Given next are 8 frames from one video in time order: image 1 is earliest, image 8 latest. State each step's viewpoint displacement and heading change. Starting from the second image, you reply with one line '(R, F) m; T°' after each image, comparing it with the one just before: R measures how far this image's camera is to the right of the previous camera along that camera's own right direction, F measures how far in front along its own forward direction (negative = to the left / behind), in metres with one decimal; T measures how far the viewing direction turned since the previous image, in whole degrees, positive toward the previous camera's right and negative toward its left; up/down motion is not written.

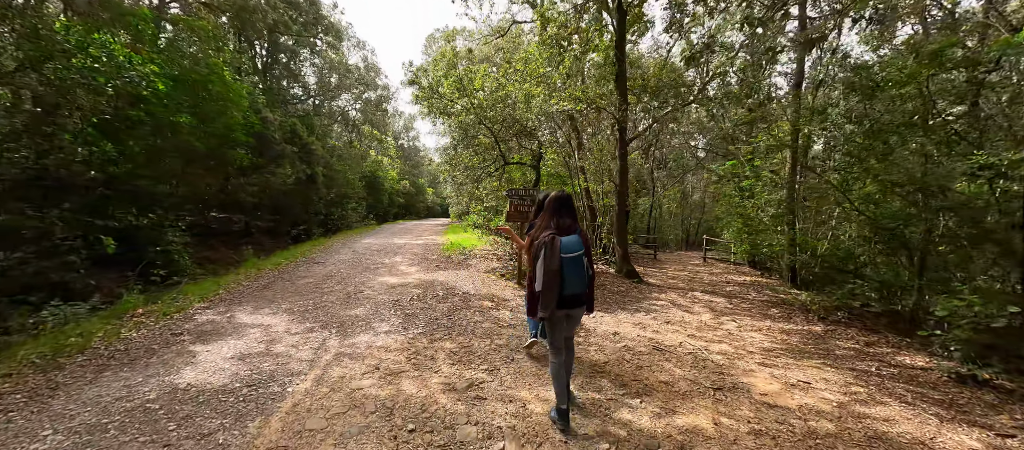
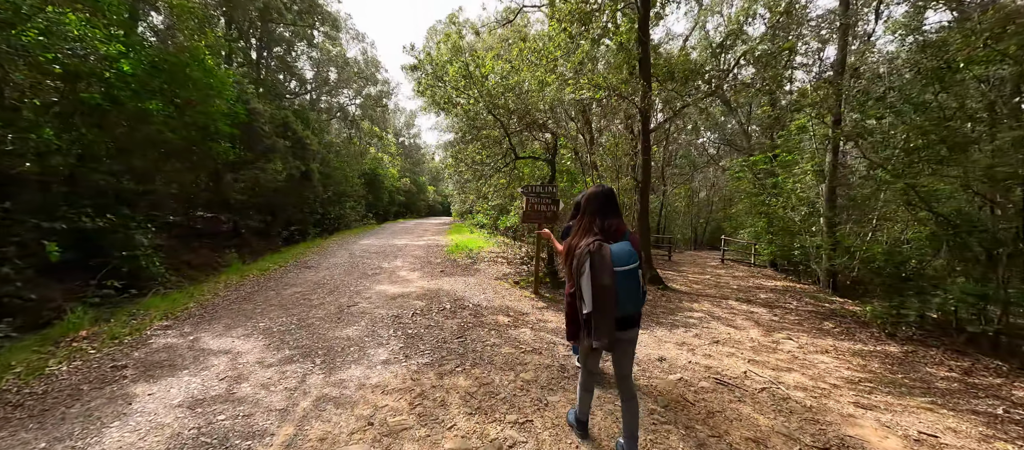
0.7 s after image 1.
(-0.3, +0.9) m; 0°
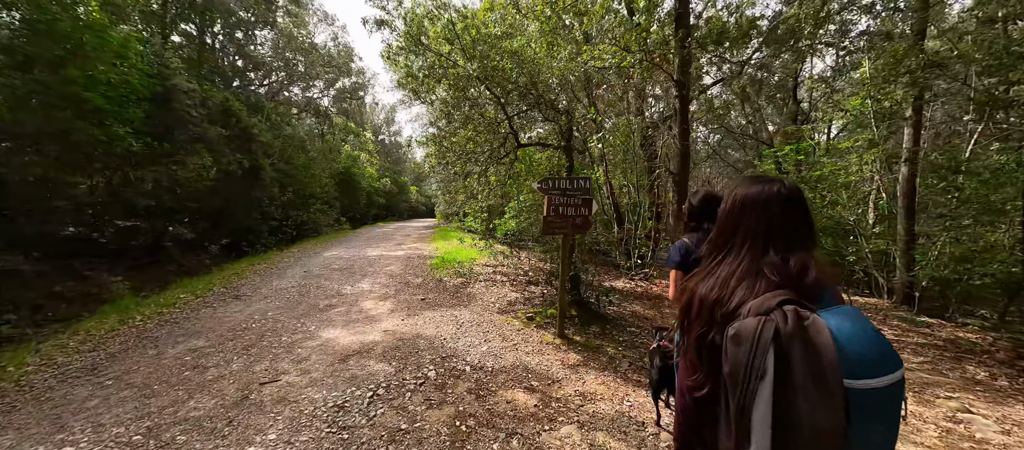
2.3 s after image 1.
(-0.3, +2.2) m; +2°
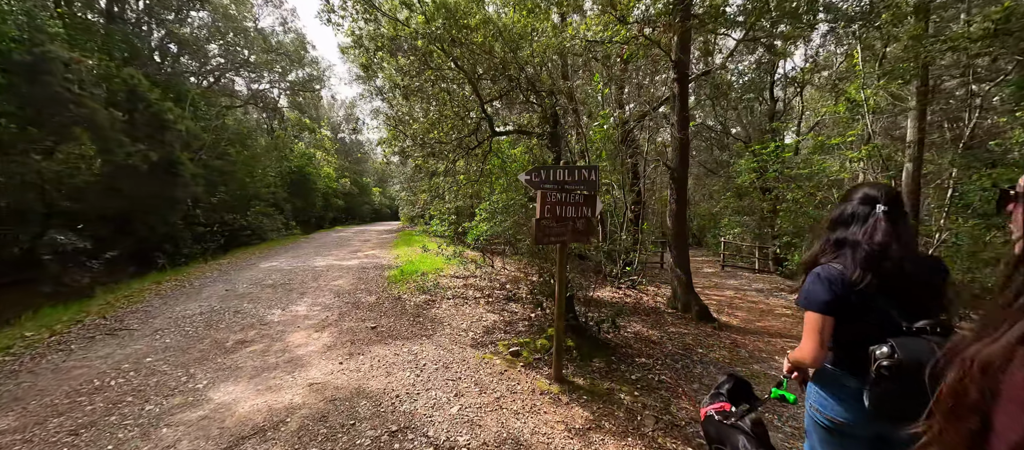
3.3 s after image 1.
(-0.1, +1.2) m; +5°
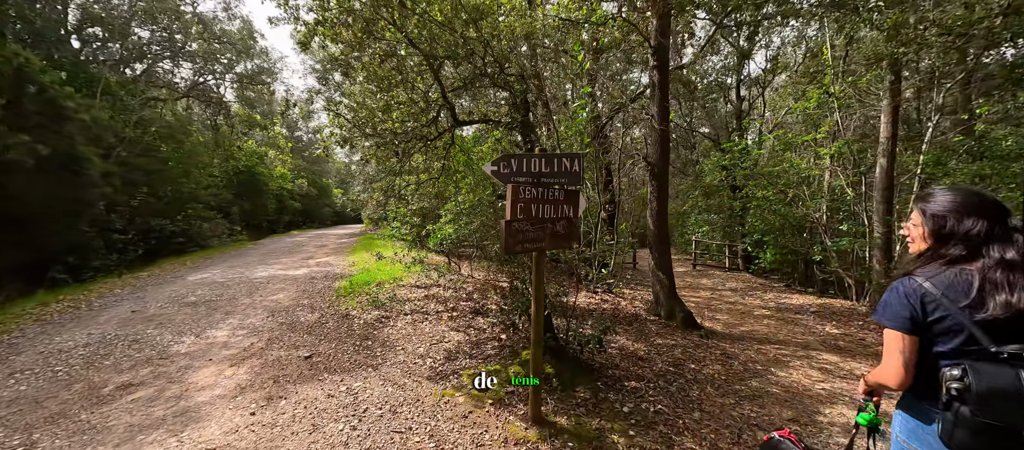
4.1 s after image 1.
(0.0, +0.7) m; +5°
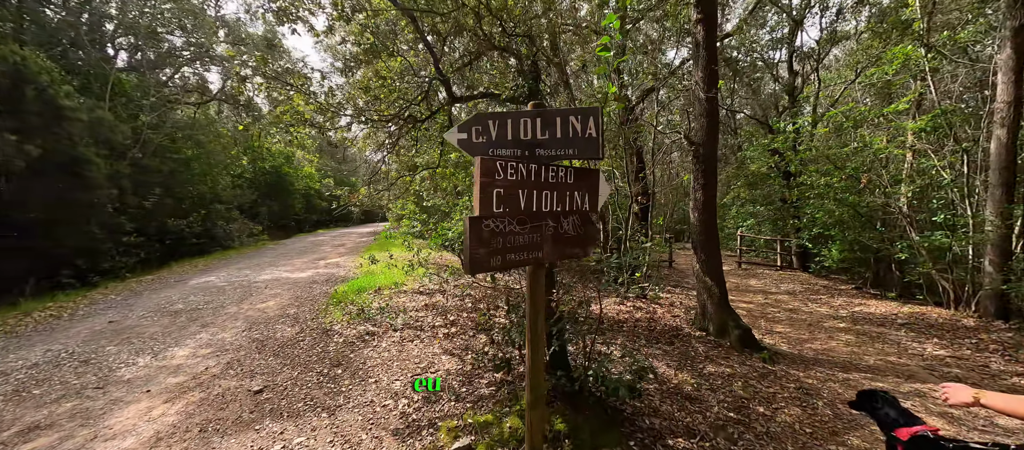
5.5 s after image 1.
(+0.2, +0.9) m; -5°
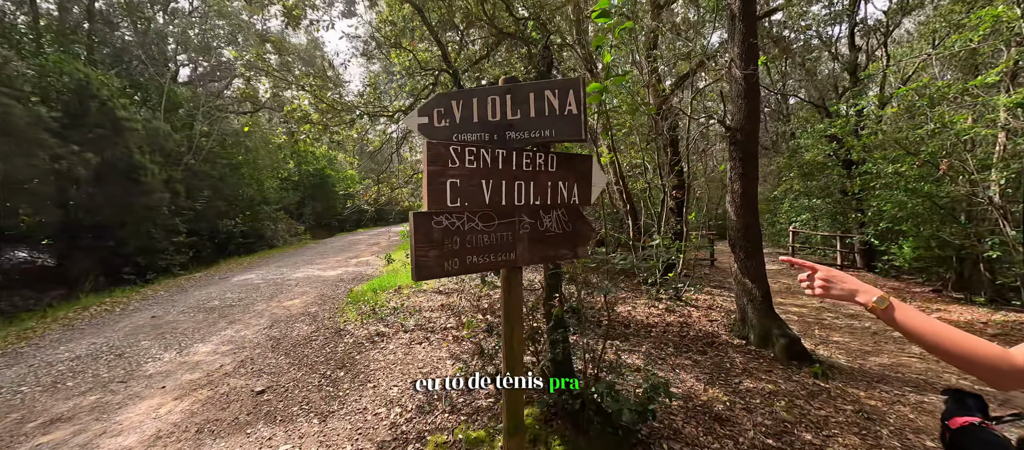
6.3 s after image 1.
(+0.3, +0.3) m; -6°
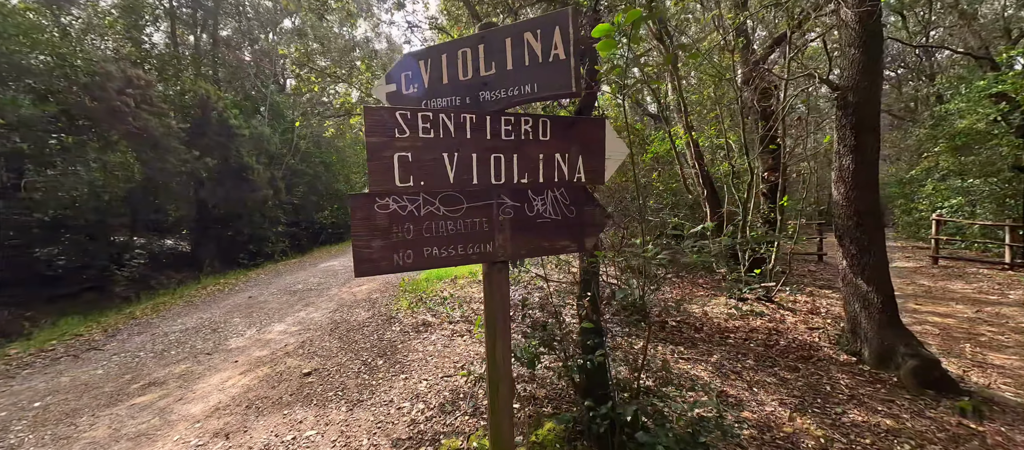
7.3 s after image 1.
(+0.3, +0.3) m; -12°
